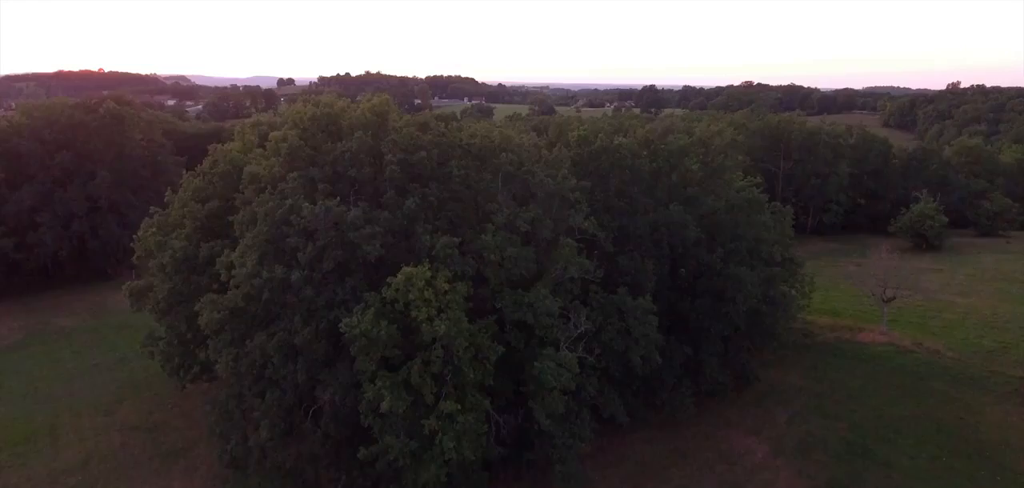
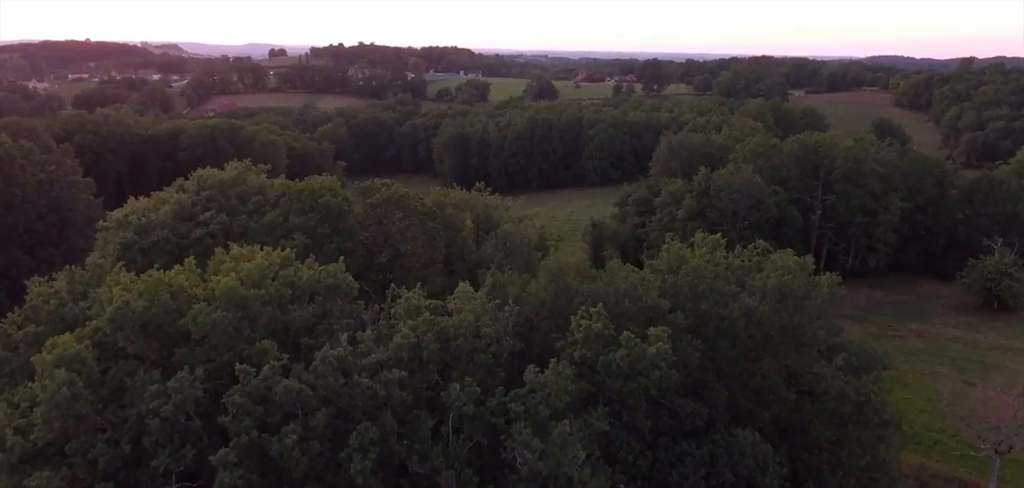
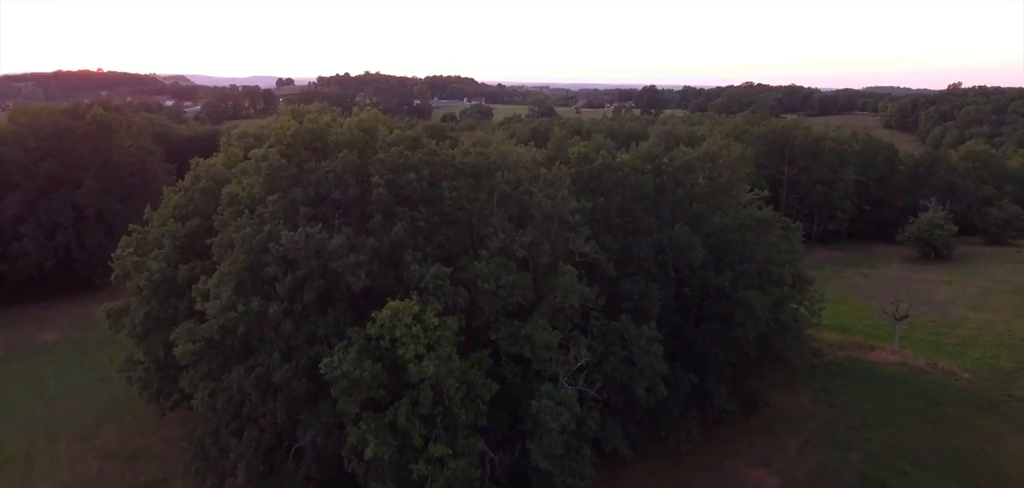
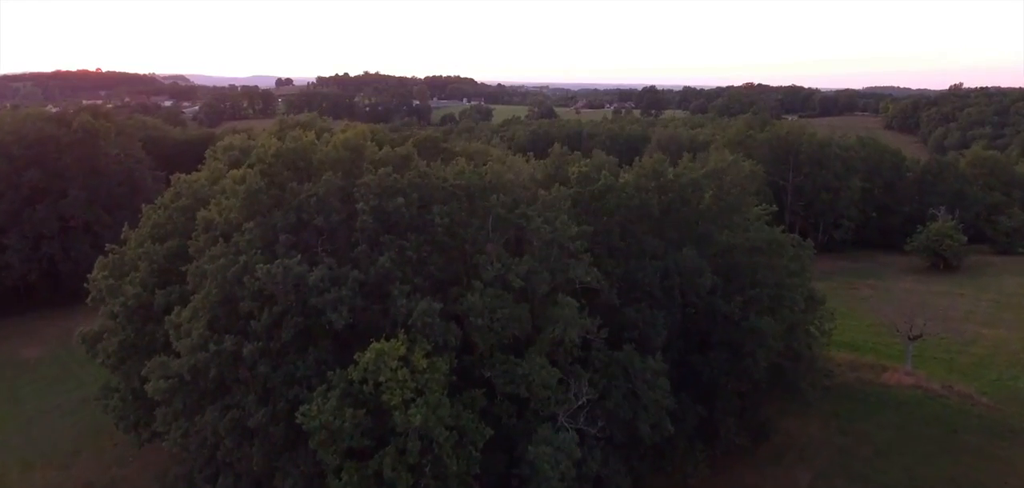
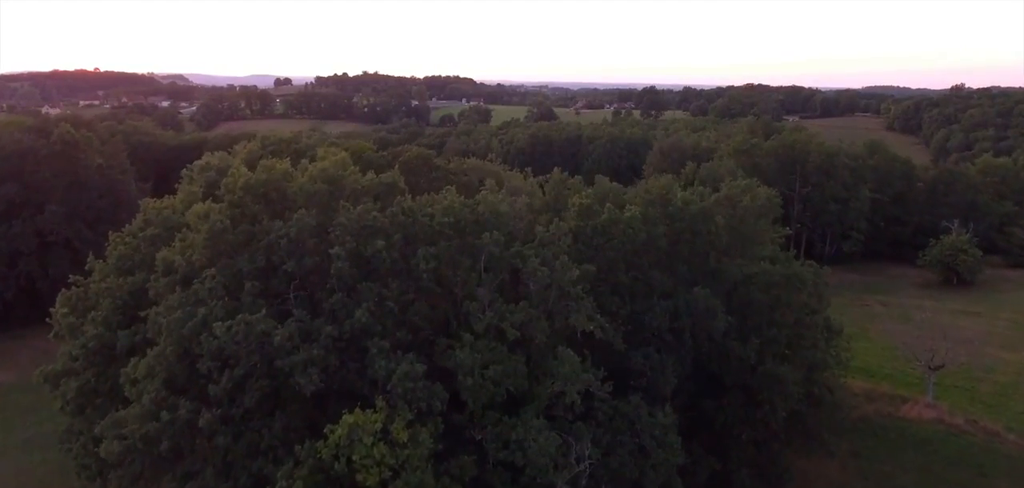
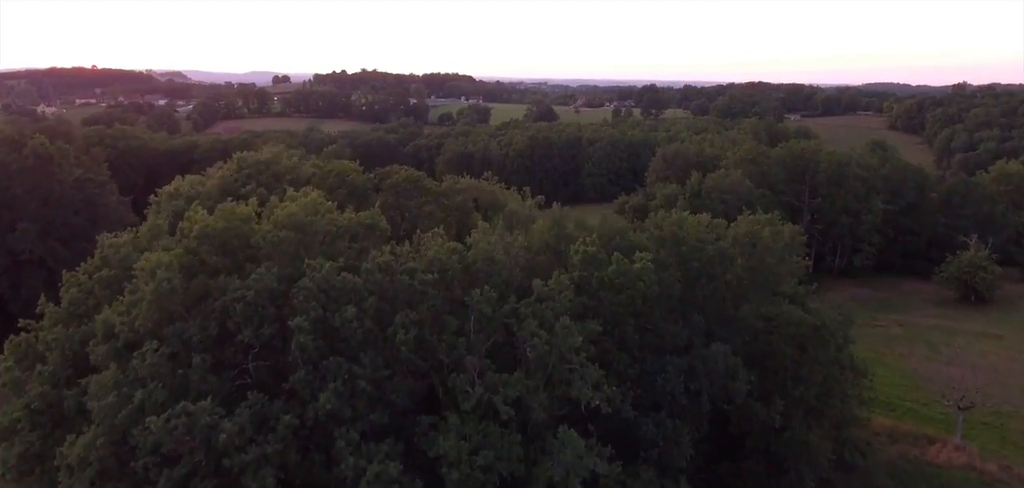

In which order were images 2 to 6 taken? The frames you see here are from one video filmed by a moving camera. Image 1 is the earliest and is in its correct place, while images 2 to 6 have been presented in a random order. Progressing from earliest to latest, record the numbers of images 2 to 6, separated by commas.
3, 4, 5, 6, 2
